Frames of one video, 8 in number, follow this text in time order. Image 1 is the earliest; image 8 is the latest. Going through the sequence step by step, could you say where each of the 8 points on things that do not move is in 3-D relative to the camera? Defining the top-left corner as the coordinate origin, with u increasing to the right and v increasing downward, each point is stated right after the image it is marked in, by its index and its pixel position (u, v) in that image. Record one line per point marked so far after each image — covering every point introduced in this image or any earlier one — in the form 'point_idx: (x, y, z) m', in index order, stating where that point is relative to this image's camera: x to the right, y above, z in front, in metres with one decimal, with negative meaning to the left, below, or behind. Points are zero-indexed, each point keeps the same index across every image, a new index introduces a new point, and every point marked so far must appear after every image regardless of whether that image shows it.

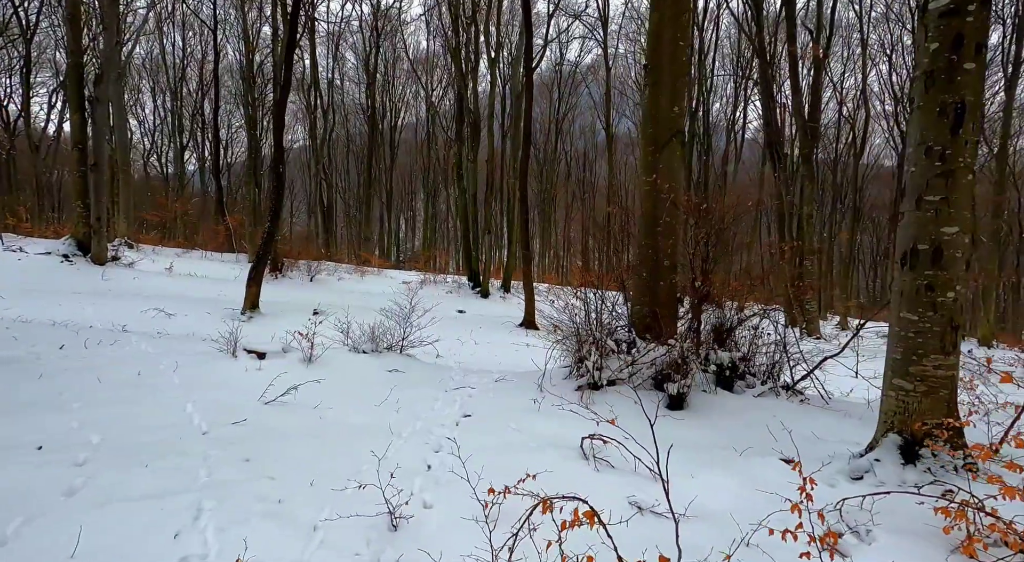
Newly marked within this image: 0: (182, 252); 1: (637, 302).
0: (-7.9, +0.7, +19.9) m
1: (+1.4, -0.2, +9.5) m
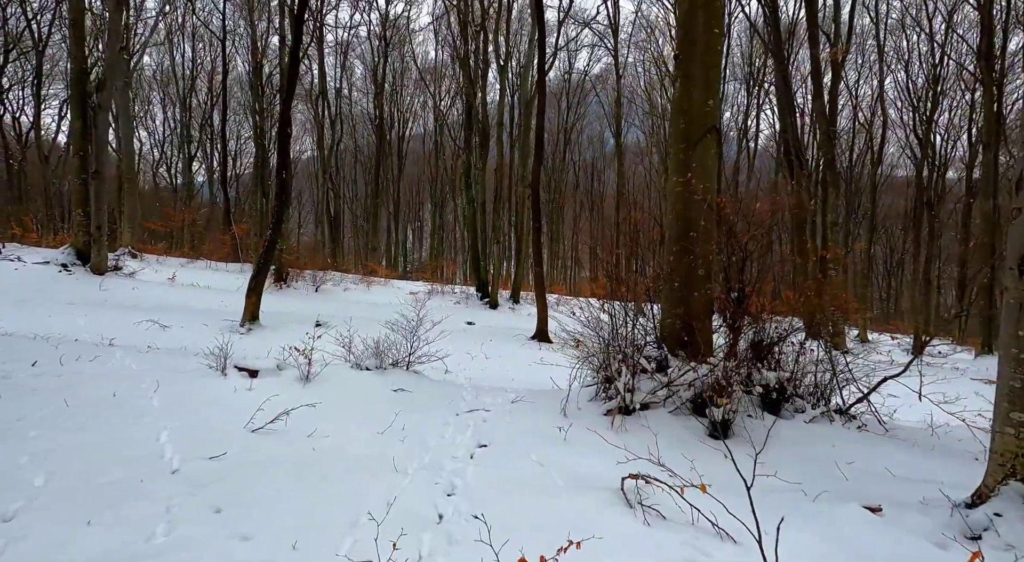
0: (-7.6, +0.4, +19.2) m
1: (+1.6, -0.3, +8.7) m
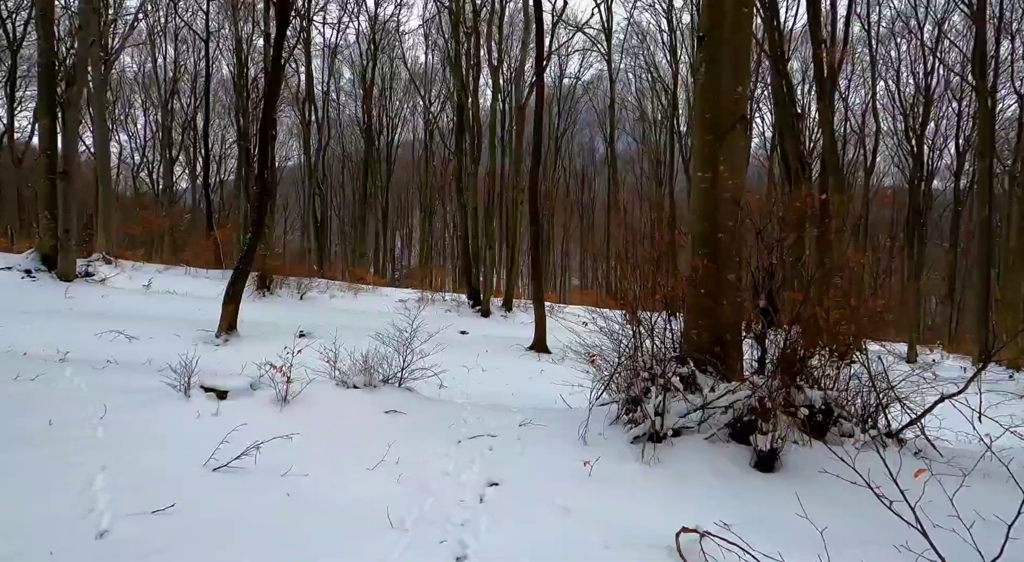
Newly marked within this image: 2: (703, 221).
0: (-7.7, +0.3, +18.1) m
1: (+1.7, -0.4, +7.8) m
2: (+1.8, +0.5, +7.8) m
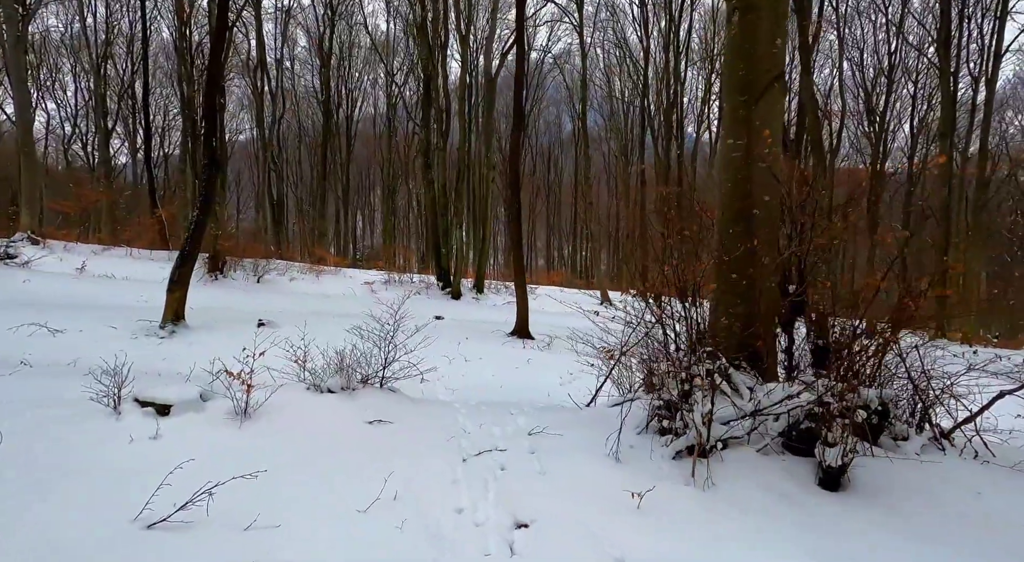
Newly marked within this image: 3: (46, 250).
0: (-8.2, +0.6, +16.6) m
1: (+1.7, -0.3, +6.7) m
2: (+1.8, +0.7, +6.7) m
3: (-8.4, +0.6, +15.0) m
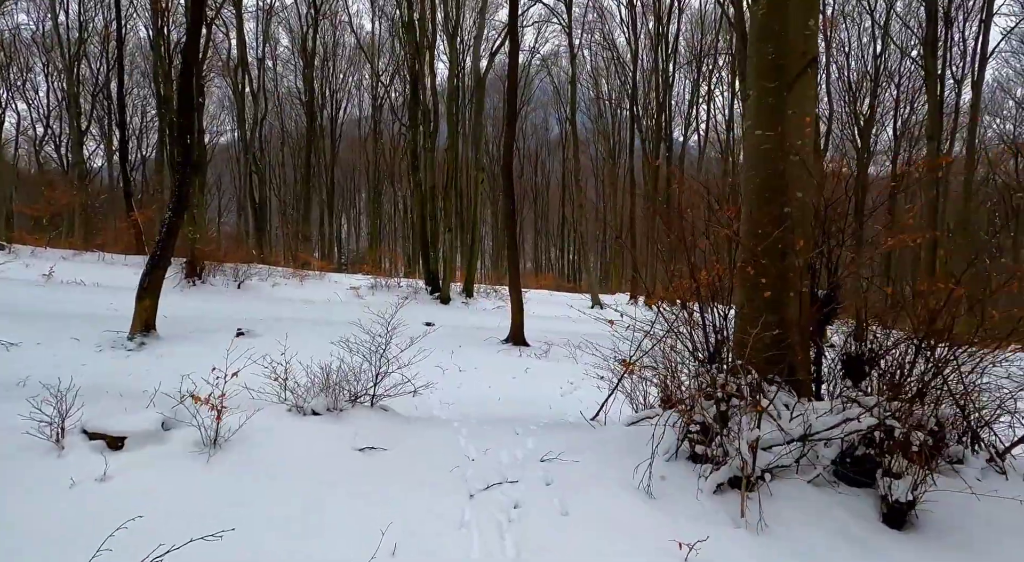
0: (-8.3, +0.5, +15.7) m
1: (+1.7, -0.3, +6.0) m
2: (+1.8, +0.7, +6.0) m
3: (-8.5, +0.4, +14.2) m
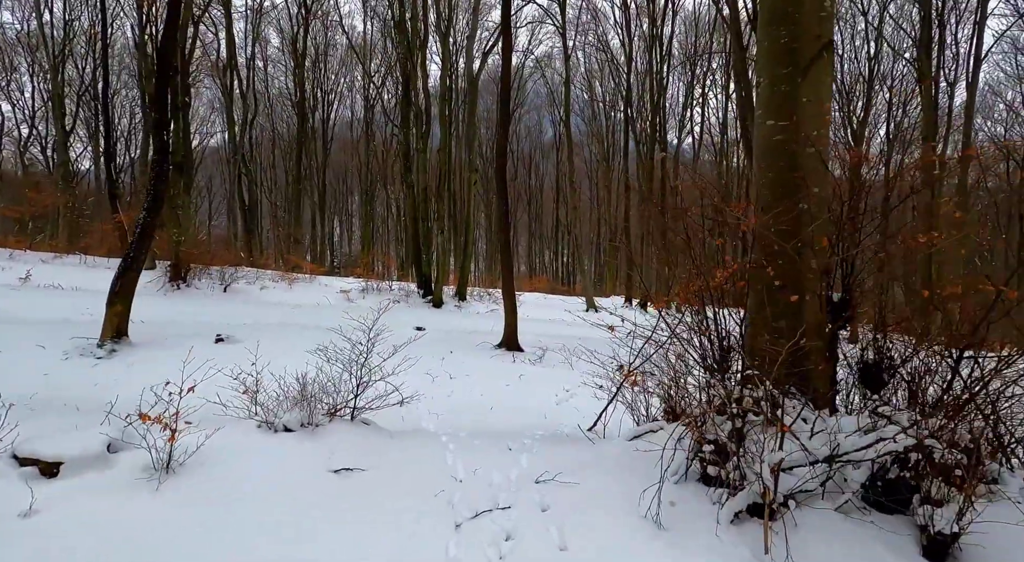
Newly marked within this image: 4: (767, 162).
0: (-8.5, +0.4, +15.2) m
1: (+1.7, -0.3, +5.6) m
2: (+1.8, +0.6, +5.6) m
3: (-8.6, +0.4, +13.7) m
4: (+1.7, +0.8, +5.6) m
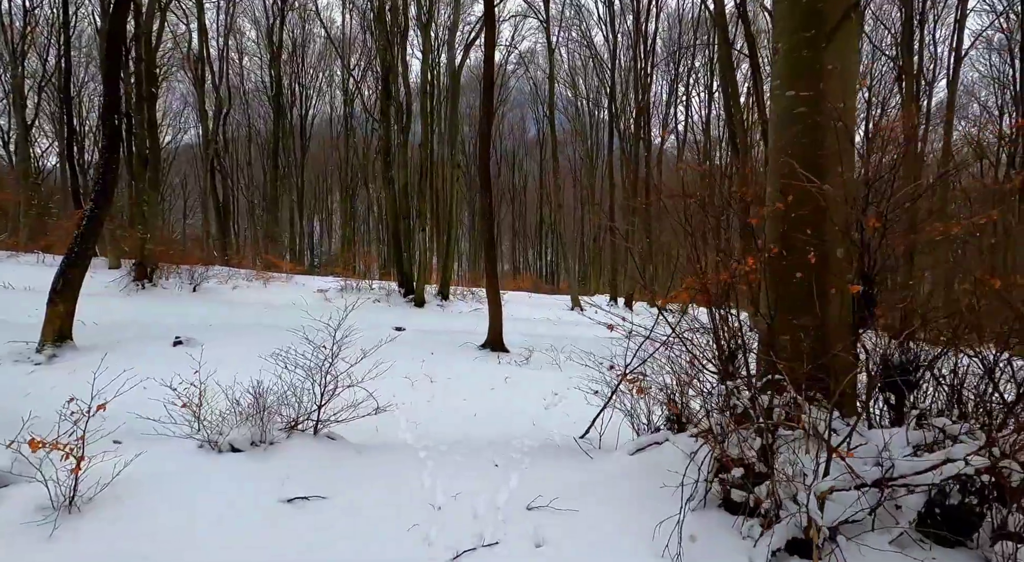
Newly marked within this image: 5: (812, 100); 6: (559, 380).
0: (-8.7, +0.5, +14.3) m
1: (+1.6, -0.3, +4.9) m
2: (+1.7, +0.7, +4.9) m
3: (-8.9, +0.4, +12.8) m
4: (+1.7, +0.9, +5.0) m
5: (+1.8, +1.1, +4.9) m
6: (+0.5, -1.1, +9.3) m
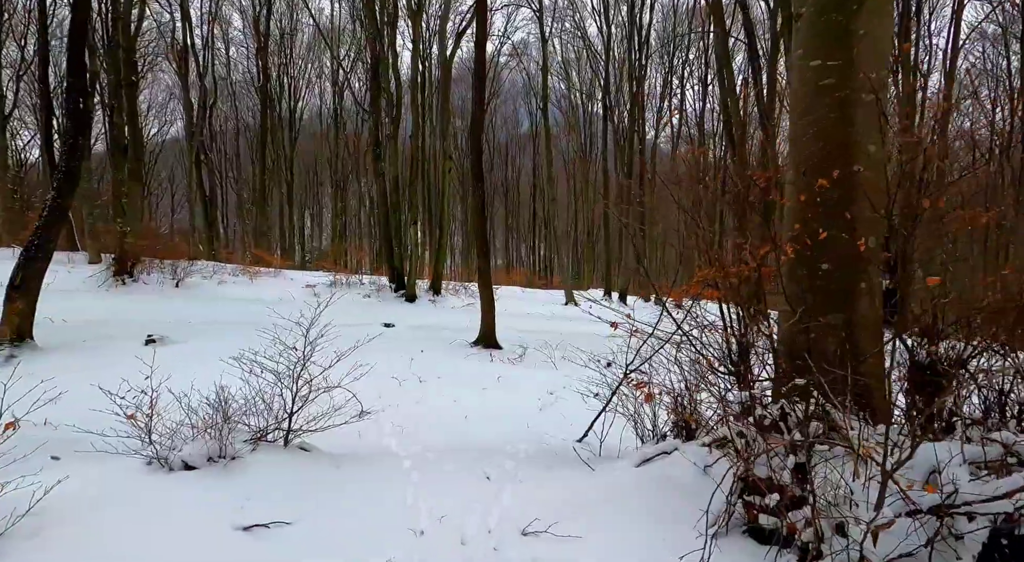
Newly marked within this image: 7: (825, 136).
0: (-8.9, +0.5, +13.7) m
1: (+1.6, -0.2, +4.4) m
2: (+1.7, +0.7, +4.4) m
3: (-9.0, +0.4, +12.2) m
4: (+1.6, +0.9, +4.5) m
5: (+1.7, +1.1, +4.4) m
6: (+0.5, -1.0, +8.8) m
7: (+1.7, +0.8, +4.4) m
